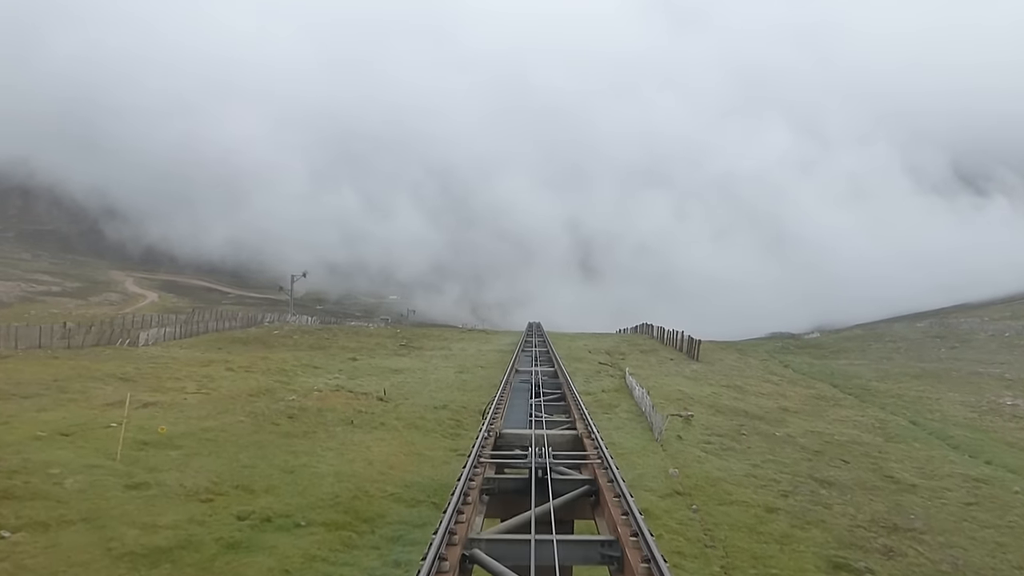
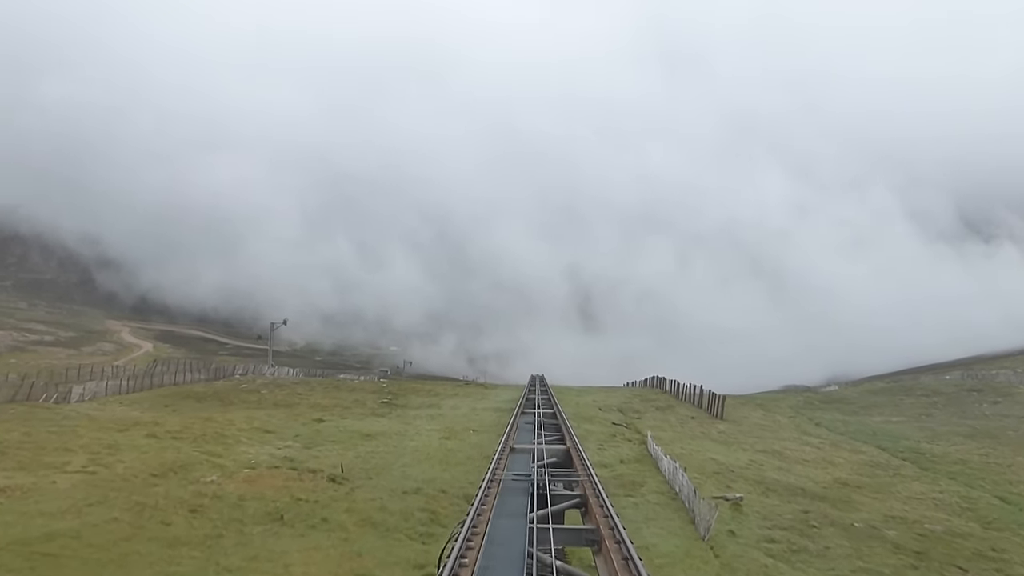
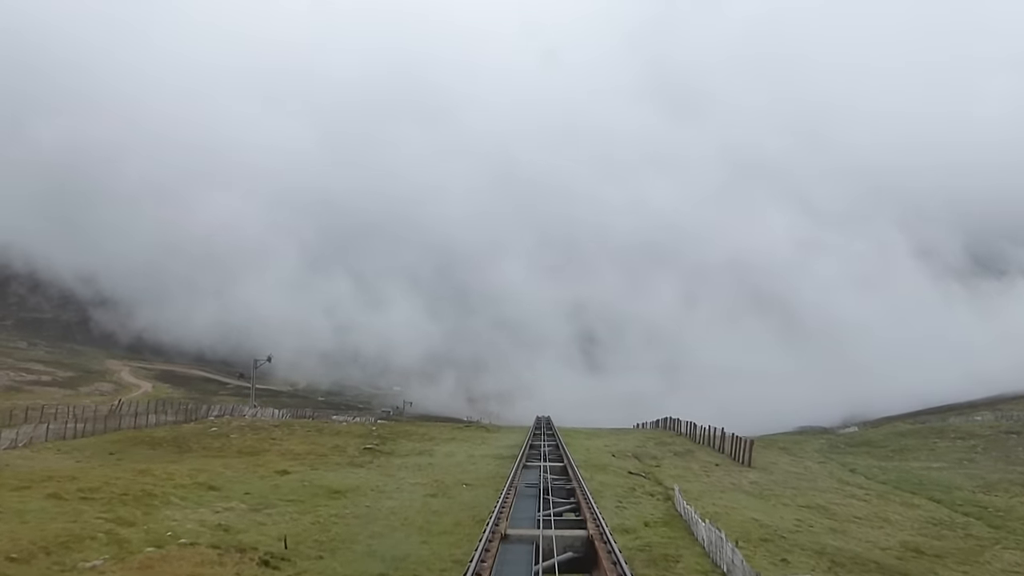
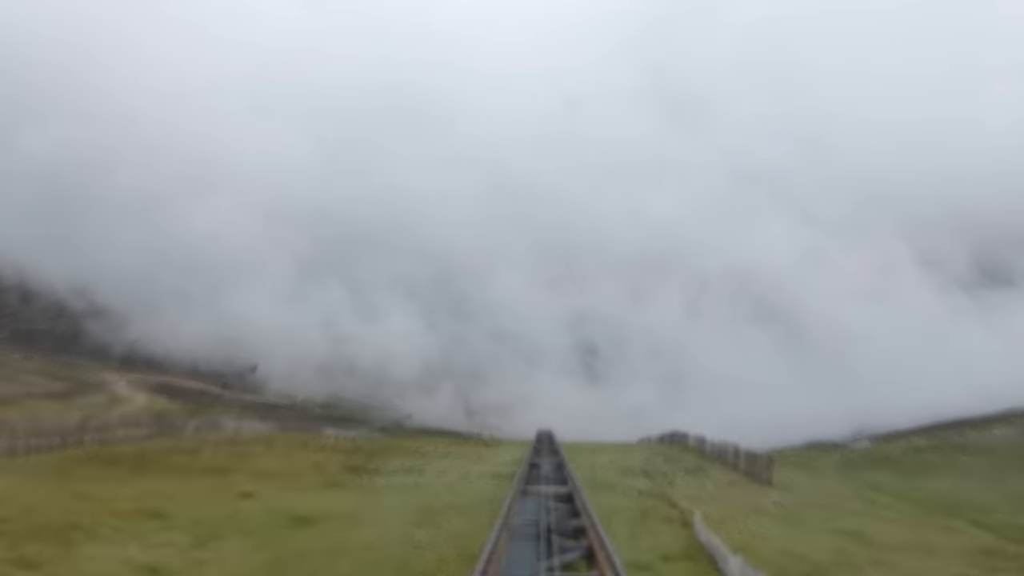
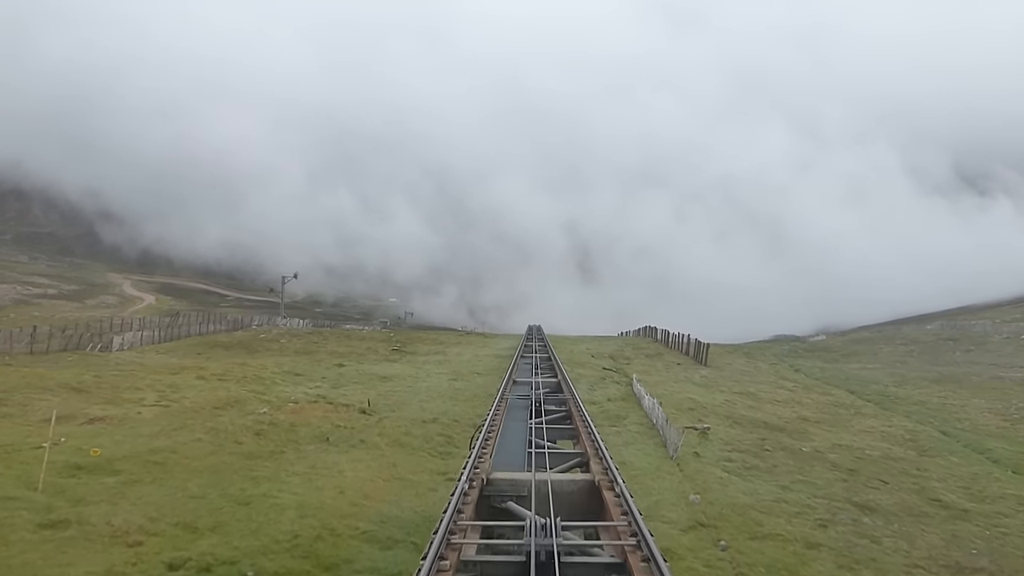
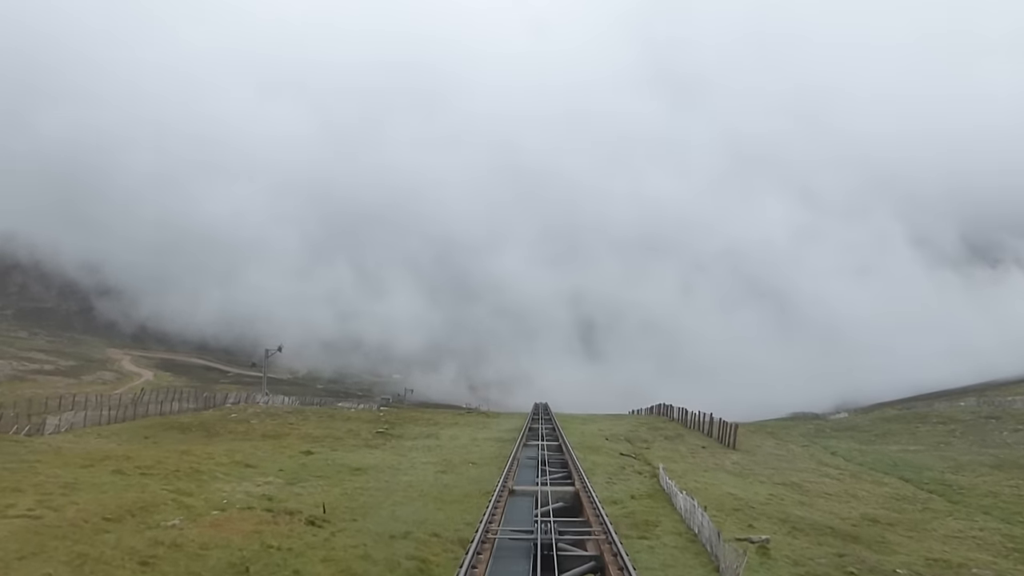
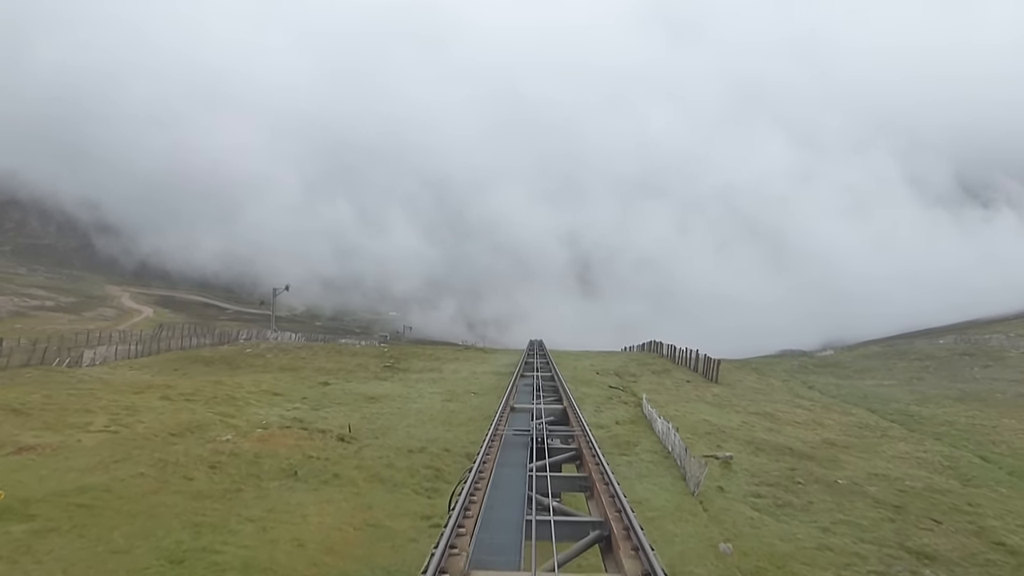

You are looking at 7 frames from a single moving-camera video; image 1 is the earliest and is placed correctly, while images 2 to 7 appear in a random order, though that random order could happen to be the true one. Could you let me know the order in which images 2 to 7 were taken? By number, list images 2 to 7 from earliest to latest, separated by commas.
5, 7, 2, 6, 3, 4
